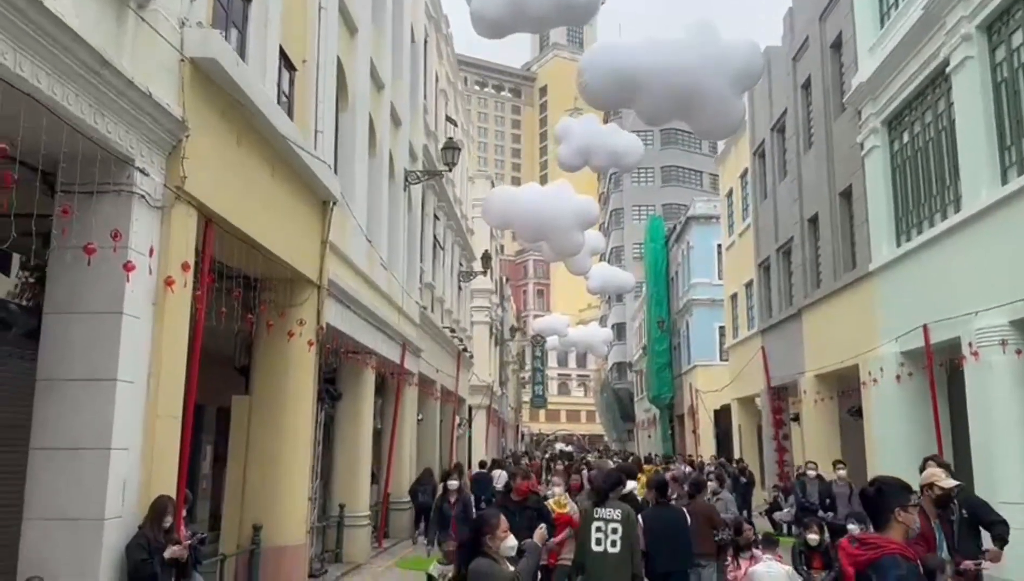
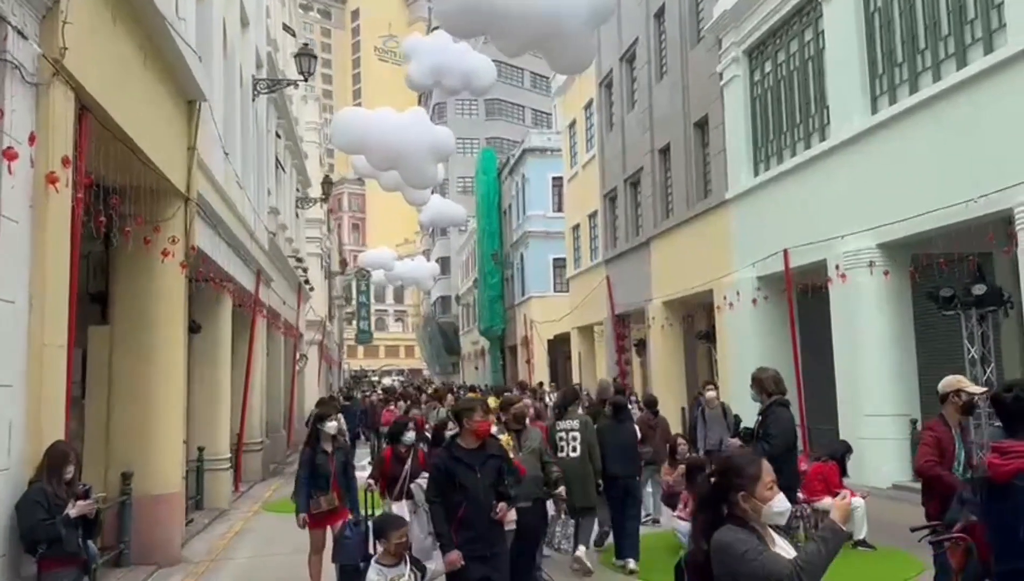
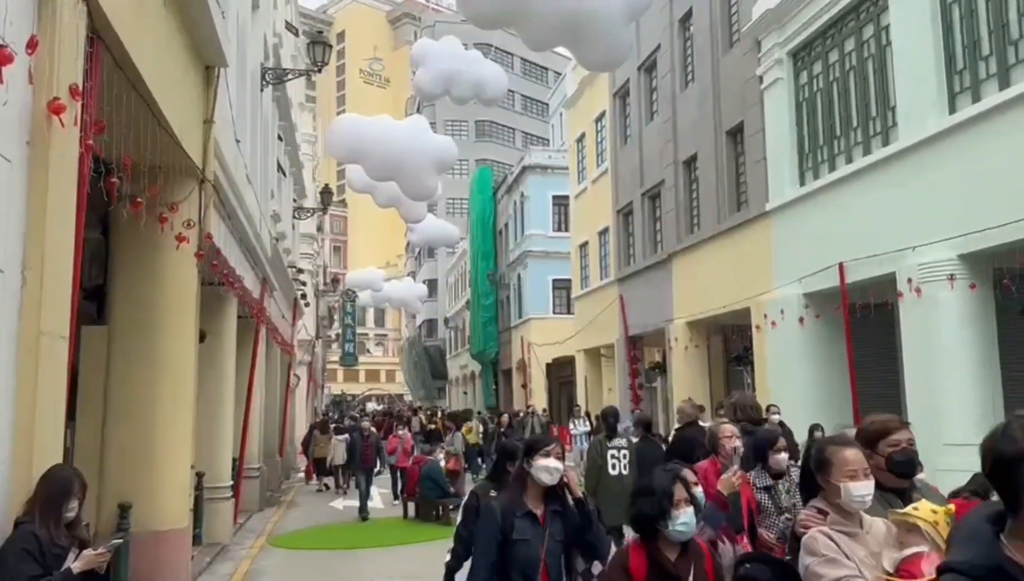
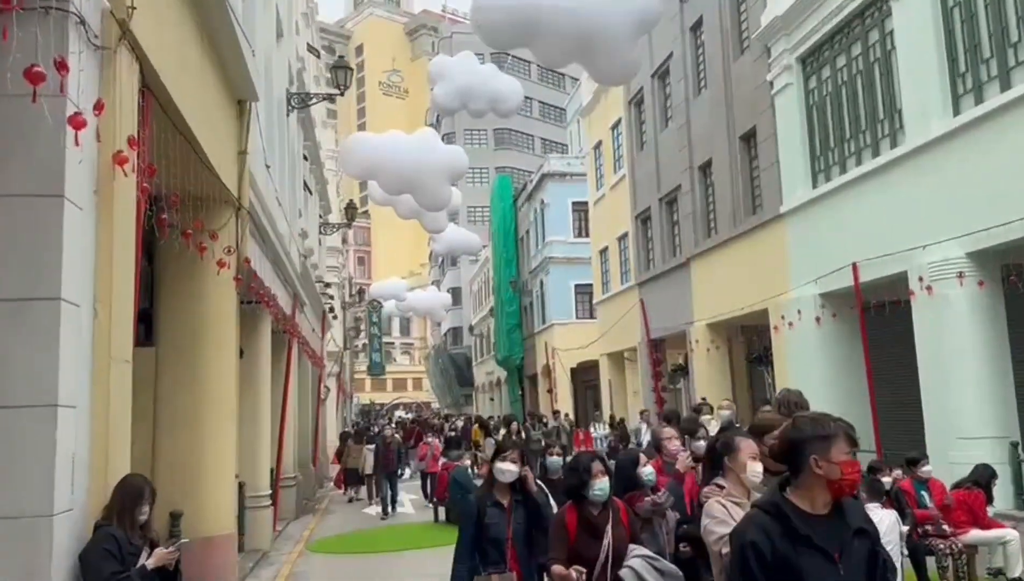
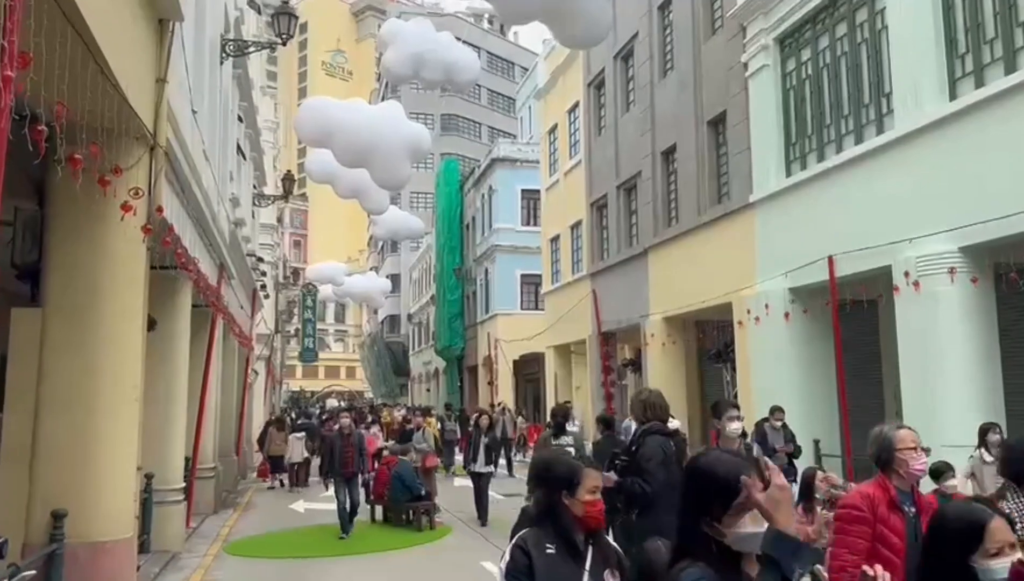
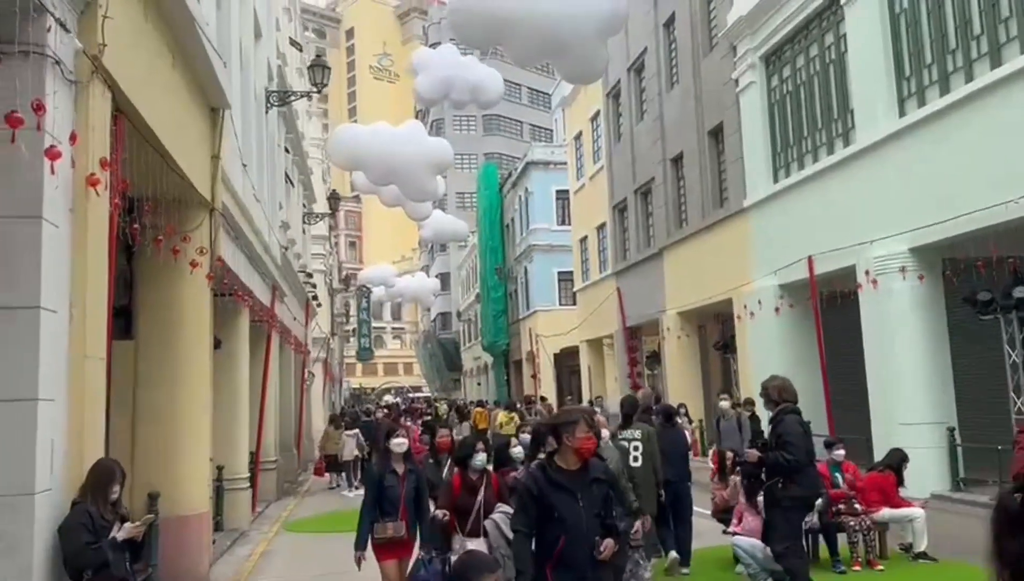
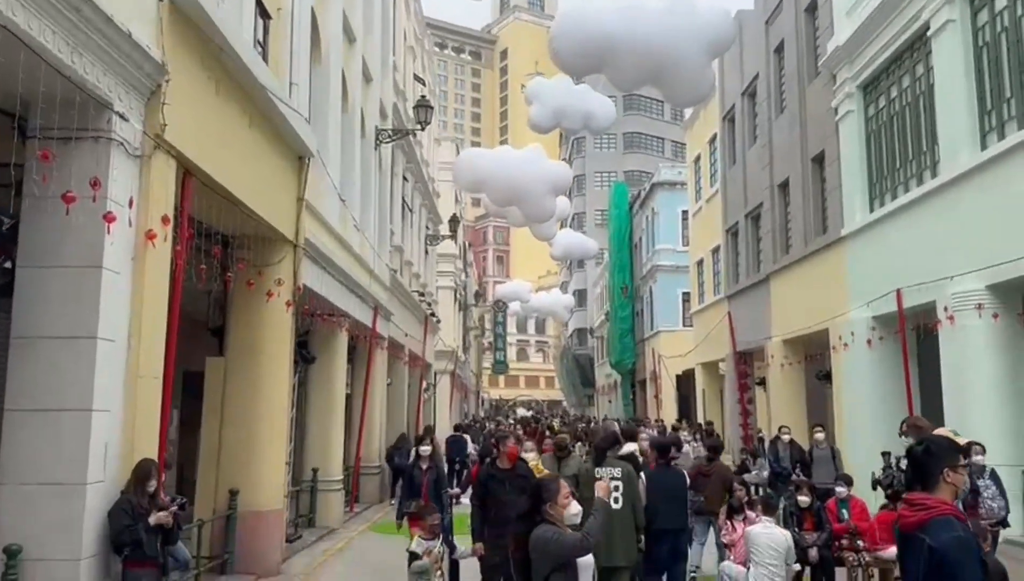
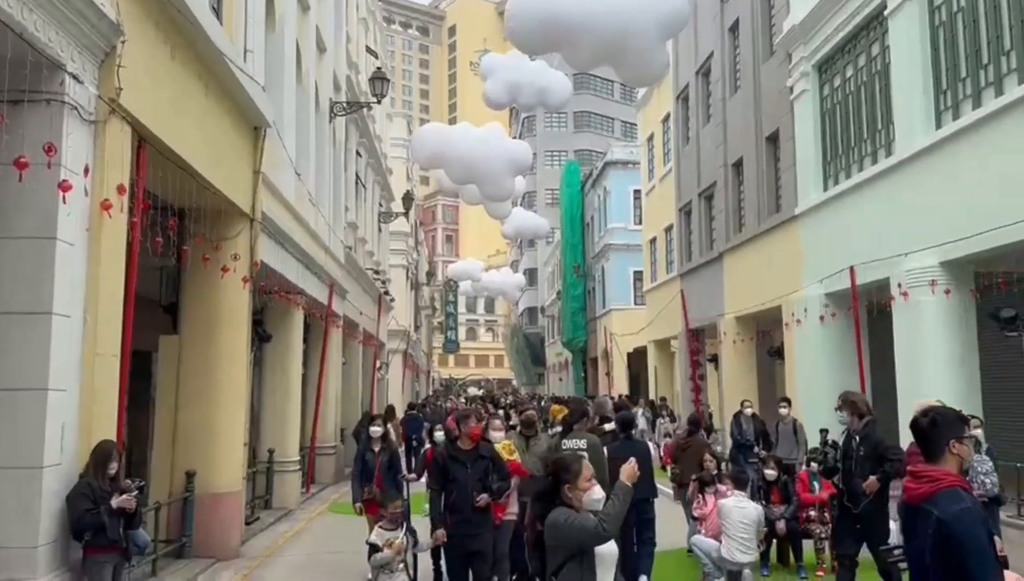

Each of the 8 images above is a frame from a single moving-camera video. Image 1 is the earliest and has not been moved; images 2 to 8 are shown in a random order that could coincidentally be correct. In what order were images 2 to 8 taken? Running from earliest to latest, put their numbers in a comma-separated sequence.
7, 8, 2, 6, 4, 3, 5
